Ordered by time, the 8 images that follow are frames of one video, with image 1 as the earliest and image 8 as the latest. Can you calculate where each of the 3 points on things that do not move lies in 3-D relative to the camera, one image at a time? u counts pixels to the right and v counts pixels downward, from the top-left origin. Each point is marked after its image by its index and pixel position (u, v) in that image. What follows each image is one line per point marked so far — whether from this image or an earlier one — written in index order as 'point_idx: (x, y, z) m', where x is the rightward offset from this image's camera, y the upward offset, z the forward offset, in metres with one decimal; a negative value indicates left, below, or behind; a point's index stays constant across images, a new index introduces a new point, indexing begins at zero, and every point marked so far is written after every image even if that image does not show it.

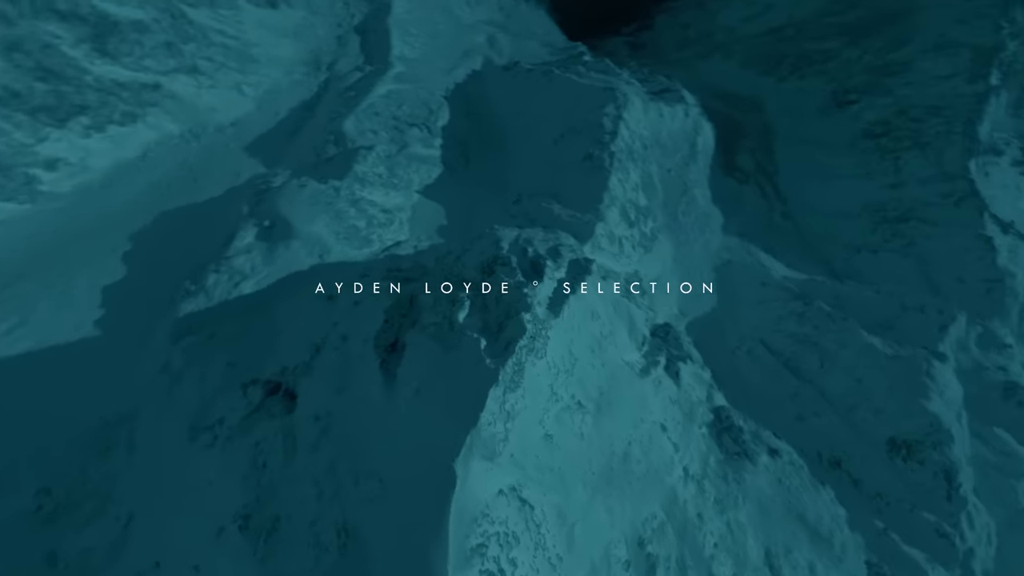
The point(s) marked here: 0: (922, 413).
0: (+22.7, -7.1, +19.3) m
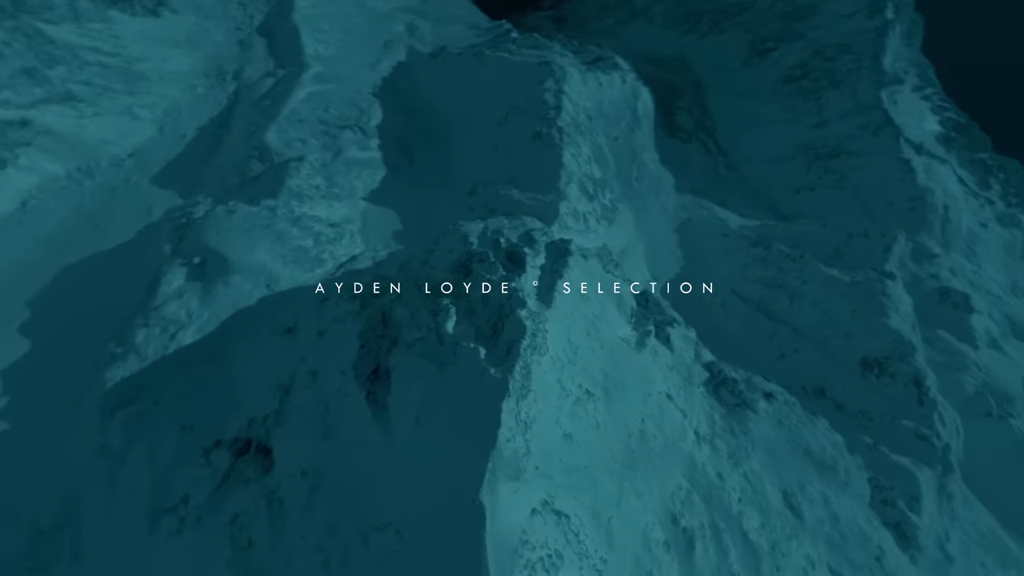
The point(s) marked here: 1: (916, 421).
0: (+22.2, -2.7, +20.8) m
1: (+21.9, -7.2, +19.0) m
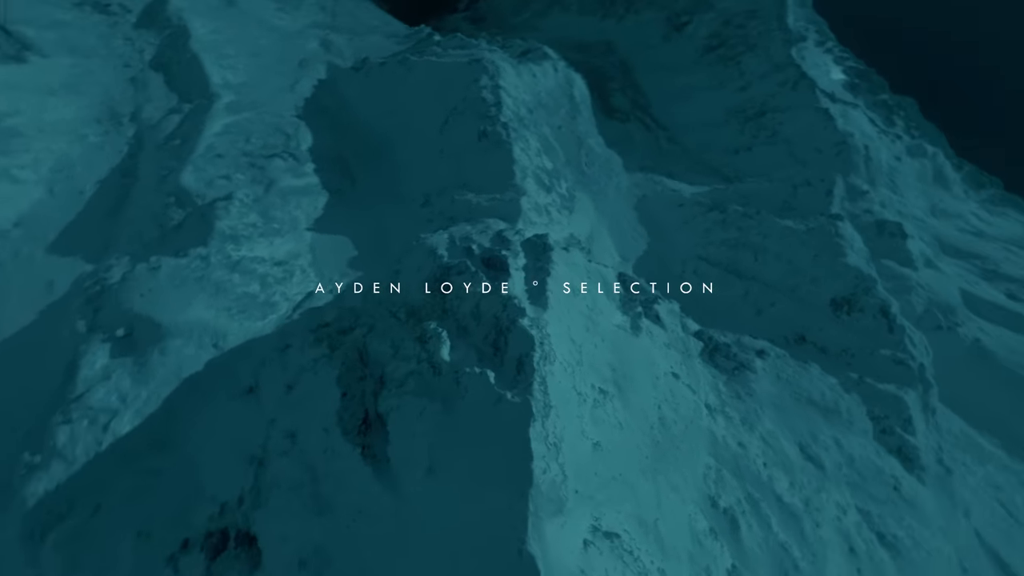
0: (+20.8, +1.1, +22.0) m
1: (+21.6, -3.4, +20.1) m
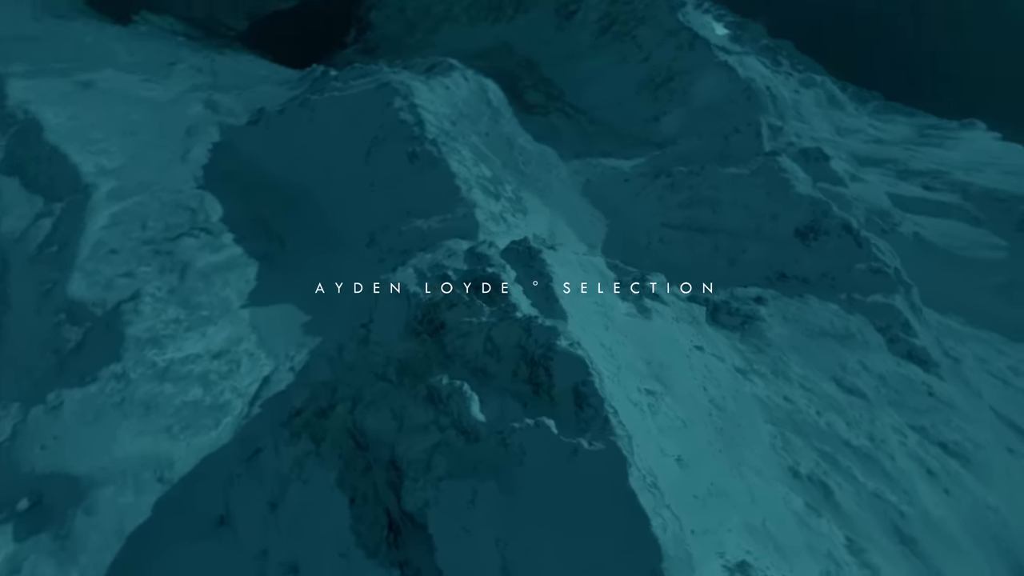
0: (+18.4, +5.7, +22.8) m
1: (+20.5, +1.6, +21.0) m
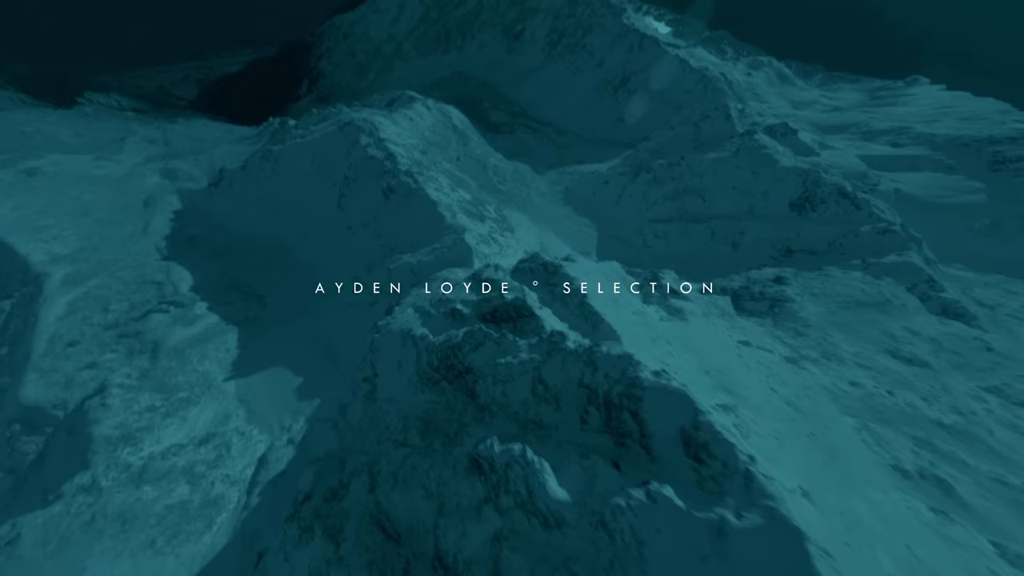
0: (+17.3, +7.2, +22.6) m
1: (+20.1, +3.8, +20.7) m
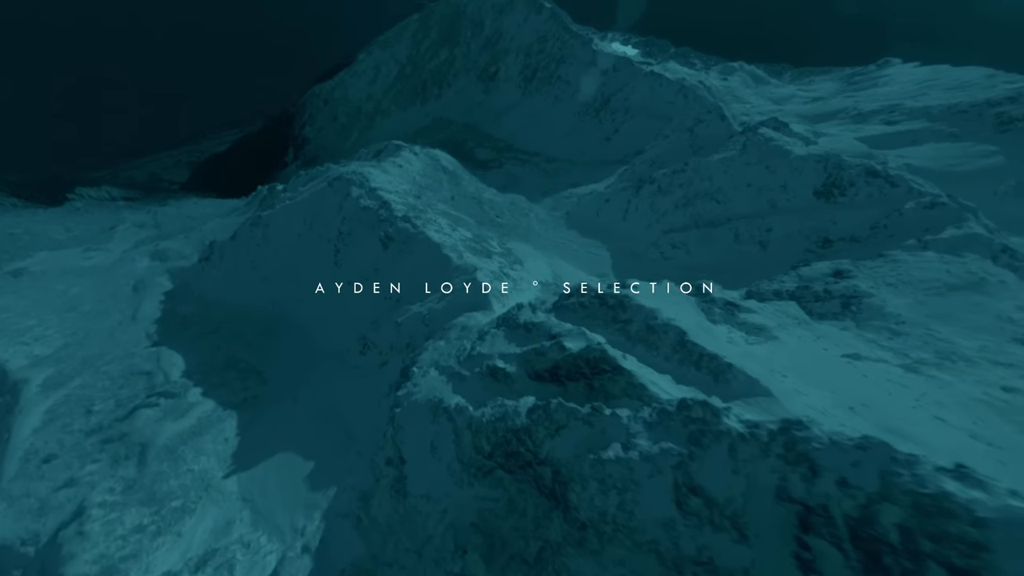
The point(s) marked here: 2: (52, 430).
0: (+17.2, +7.5, +21.4) m
1: (+20.6, +4.6, +19.2) m
2: (-22.6, -7.0, +17.6) m
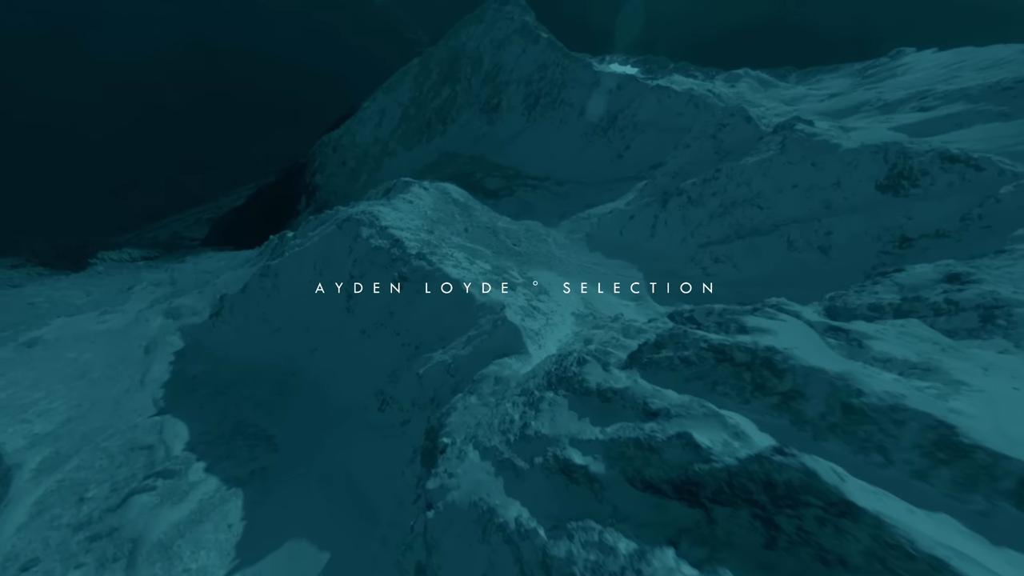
0: (+18.1, +7.0, +19.2) m
1: (+21.6, +4.6, +16.6) m
2: (-20.6, -10.4, +15.6) m
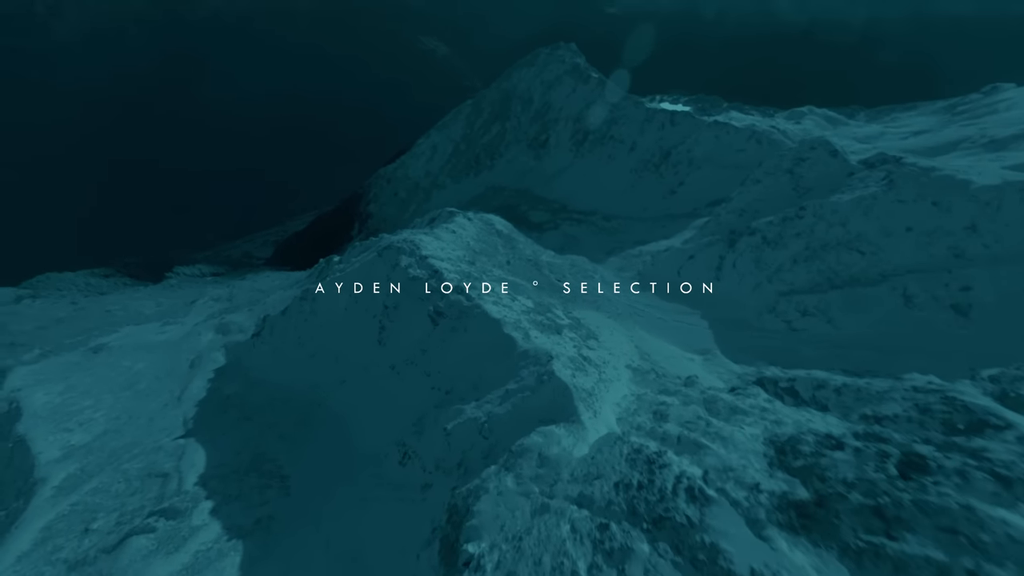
0: (+20.7, +4.0, +15.4) m
1: (+23.7, +1.6, +12.3) m
2: (-19.2, -10.9, +14.6) m
